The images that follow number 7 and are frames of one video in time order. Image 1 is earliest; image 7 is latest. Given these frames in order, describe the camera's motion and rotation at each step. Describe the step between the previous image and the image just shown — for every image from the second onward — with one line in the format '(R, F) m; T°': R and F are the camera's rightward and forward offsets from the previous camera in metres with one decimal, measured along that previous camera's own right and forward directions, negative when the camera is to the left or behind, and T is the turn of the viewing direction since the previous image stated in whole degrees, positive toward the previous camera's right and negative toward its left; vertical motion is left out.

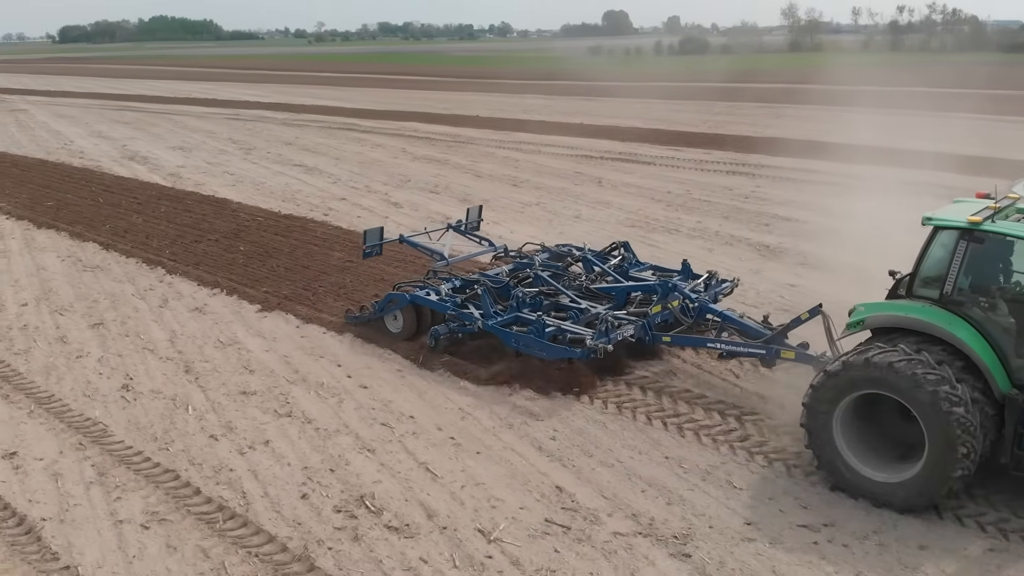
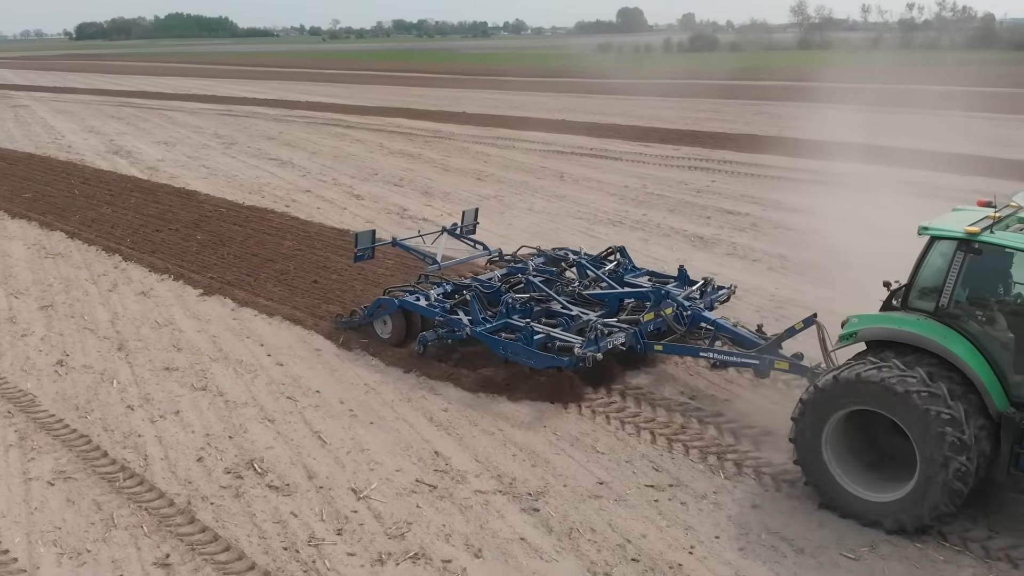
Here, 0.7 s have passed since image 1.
(+0.8, -0.4) m; -1°
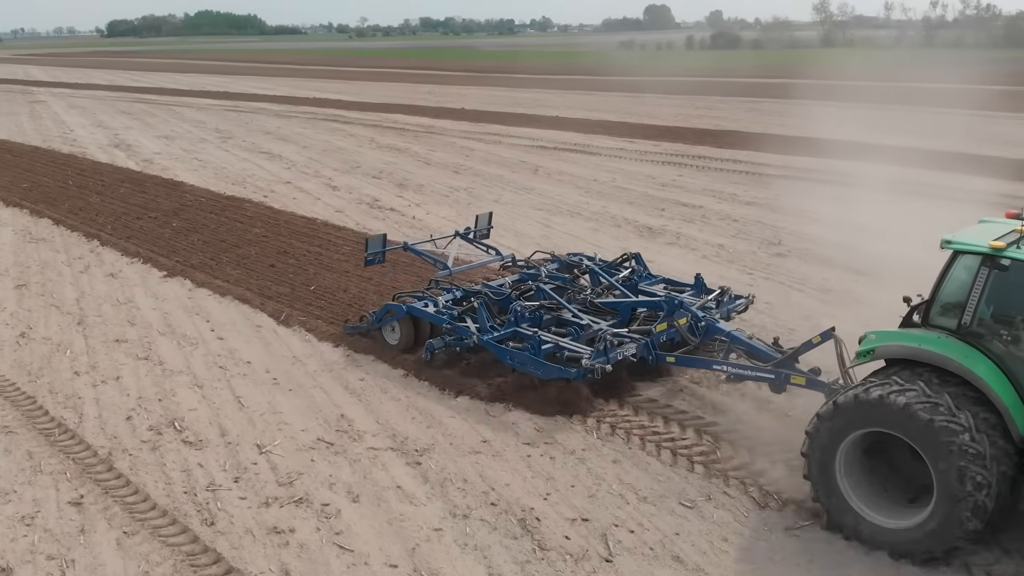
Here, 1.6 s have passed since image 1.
(+0.8, -0.5) m; -2°
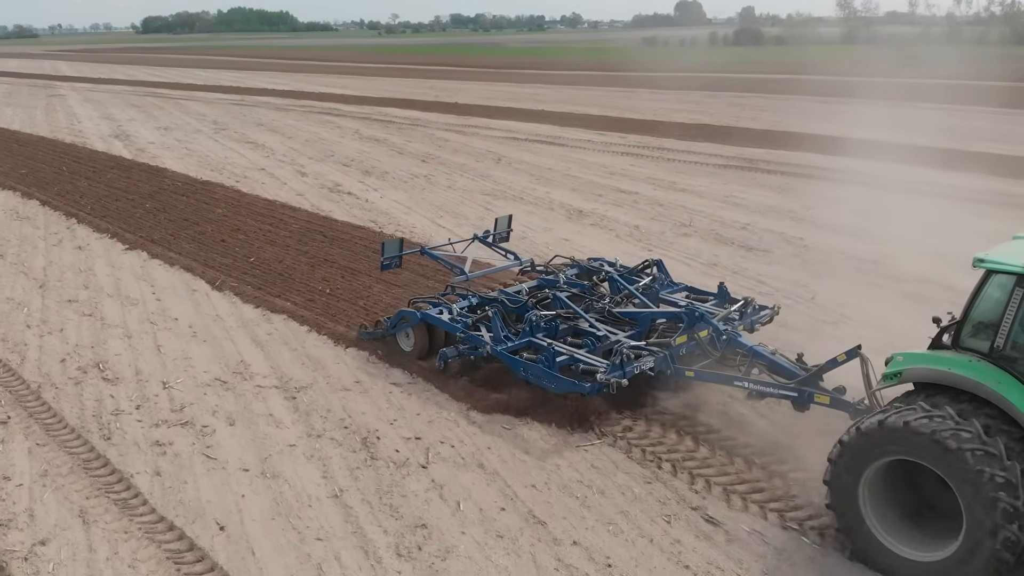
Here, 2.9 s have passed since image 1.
(+1.2, -0.9) m; -2°
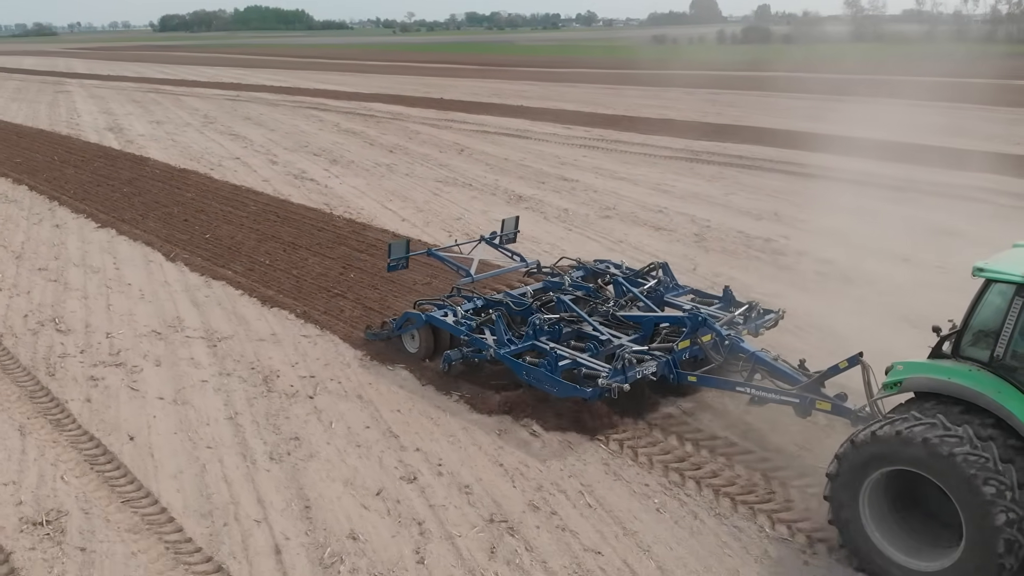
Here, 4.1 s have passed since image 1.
(+1.0, -1.0) m; -1°
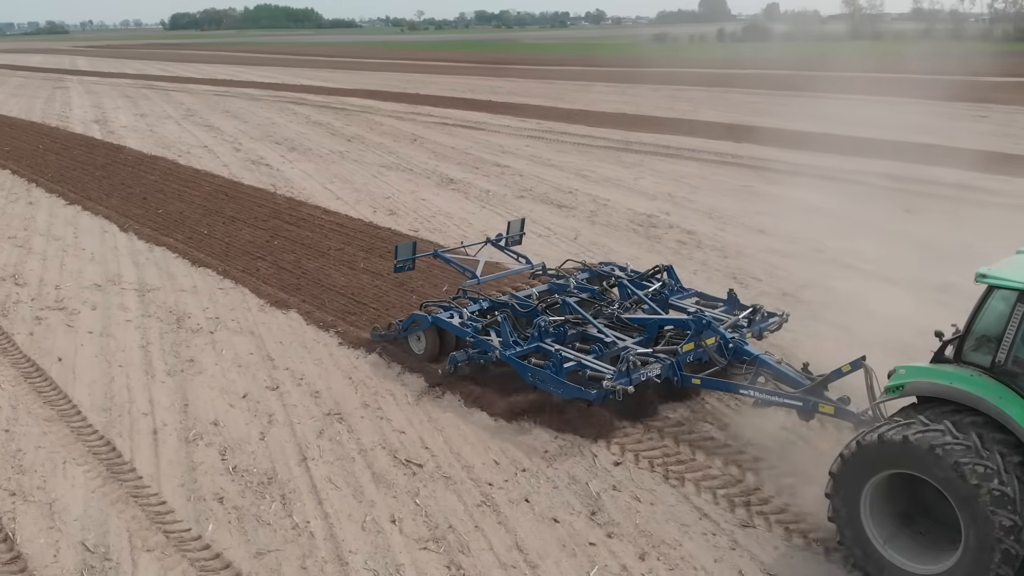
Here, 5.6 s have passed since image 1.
(+1.2, -1.4) m; -1°
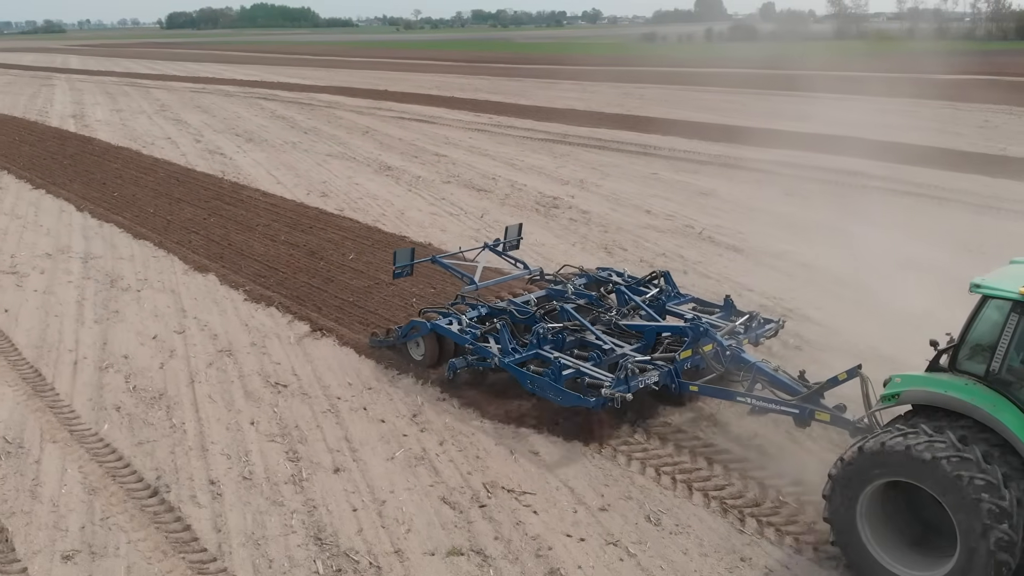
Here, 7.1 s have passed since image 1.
(+1.1, -1.3) m; 0°
